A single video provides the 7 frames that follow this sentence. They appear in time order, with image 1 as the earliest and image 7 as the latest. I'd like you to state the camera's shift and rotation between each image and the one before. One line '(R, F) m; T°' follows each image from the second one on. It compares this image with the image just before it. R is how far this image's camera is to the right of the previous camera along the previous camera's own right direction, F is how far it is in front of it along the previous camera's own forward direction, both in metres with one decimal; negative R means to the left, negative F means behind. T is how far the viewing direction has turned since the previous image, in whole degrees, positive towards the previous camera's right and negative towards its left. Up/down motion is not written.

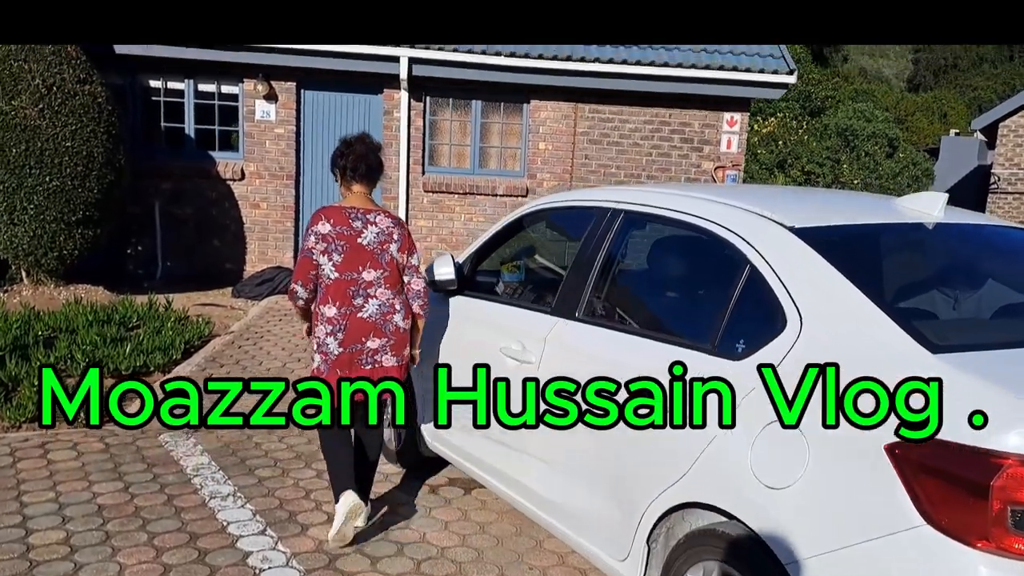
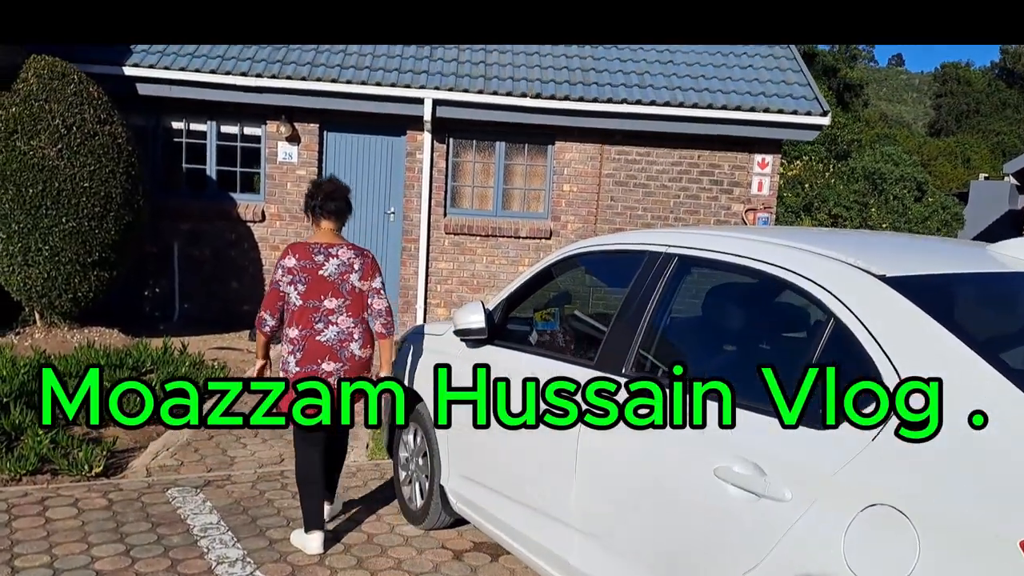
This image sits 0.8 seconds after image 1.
(-0.1, +0.3) m; -1°
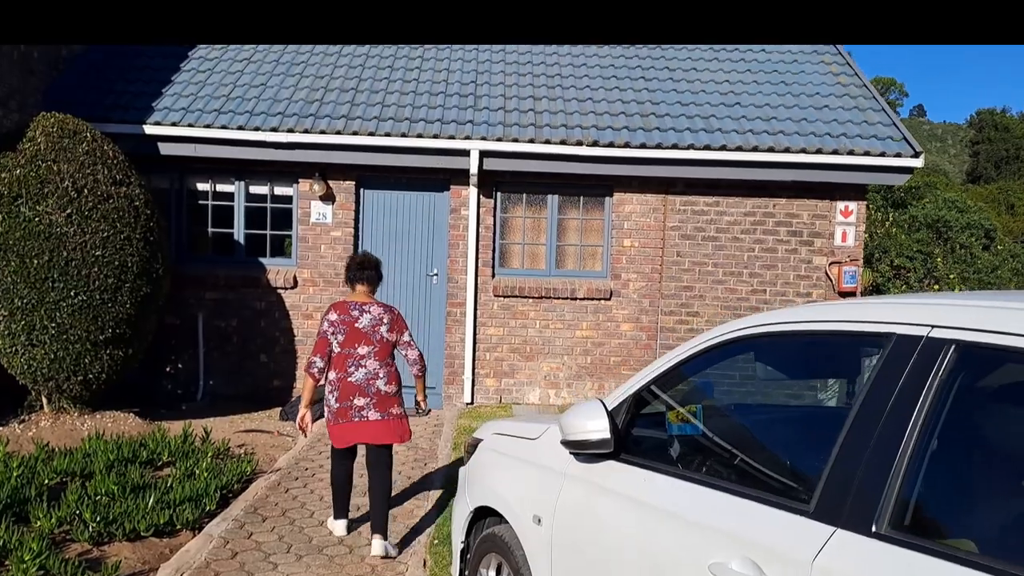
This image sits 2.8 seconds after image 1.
(-0.3, +1.0) m; -2°
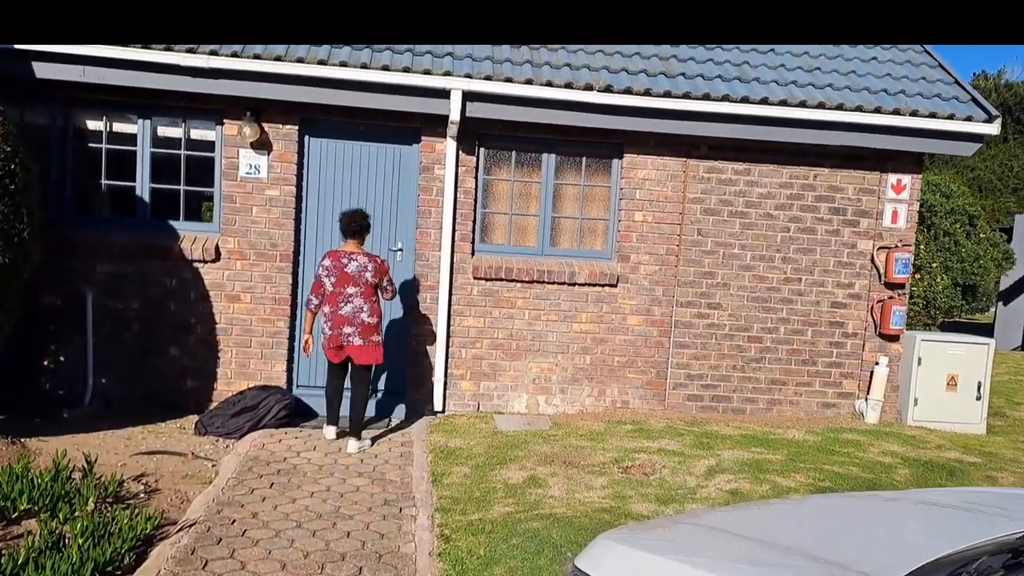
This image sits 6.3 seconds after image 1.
(-0.5, +1.8) m; +5°
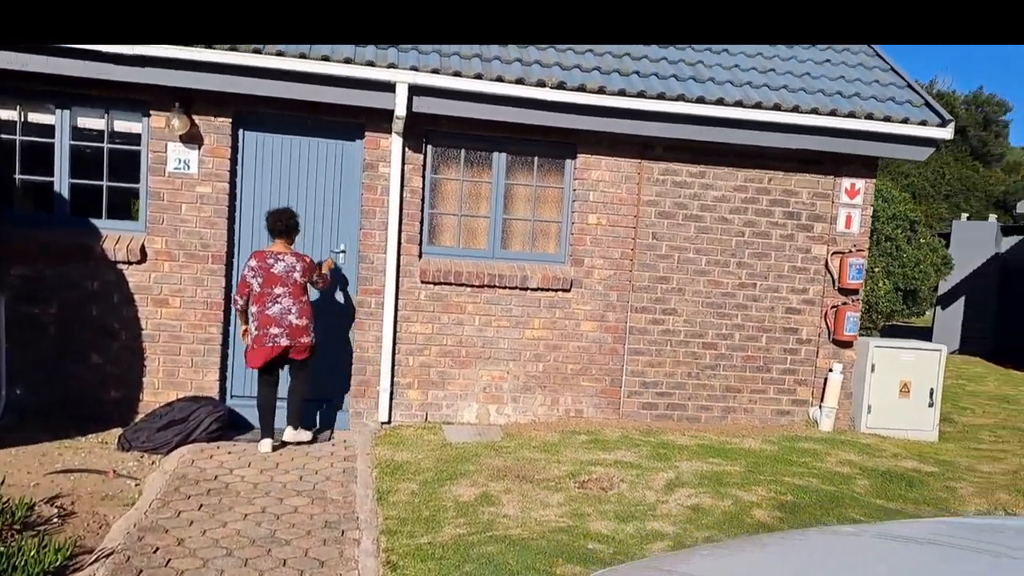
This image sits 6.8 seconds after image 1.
(0.0, +0.3) m; +4°
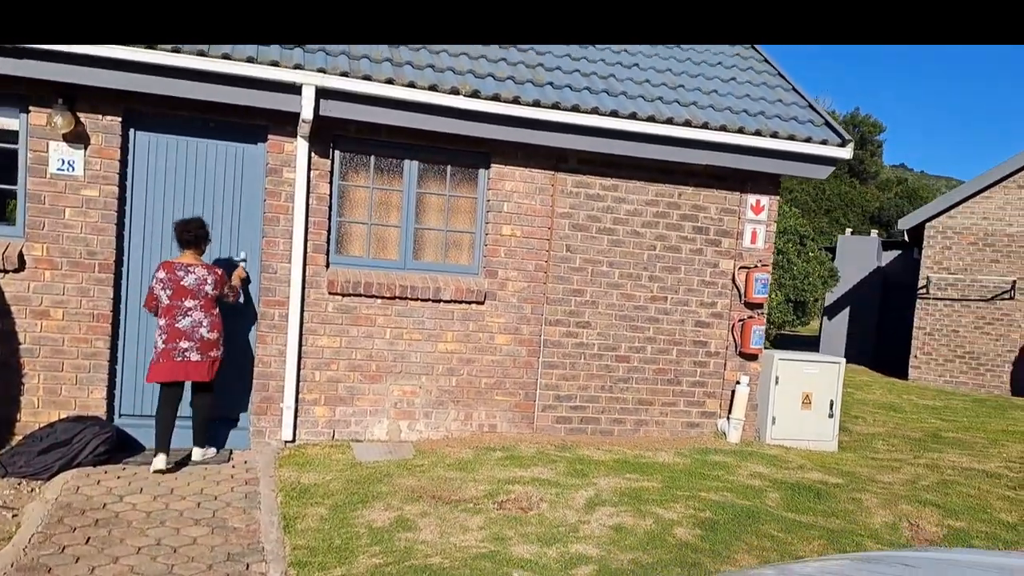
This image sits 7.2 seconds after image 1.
(-0.1, +0.2) m; +7°
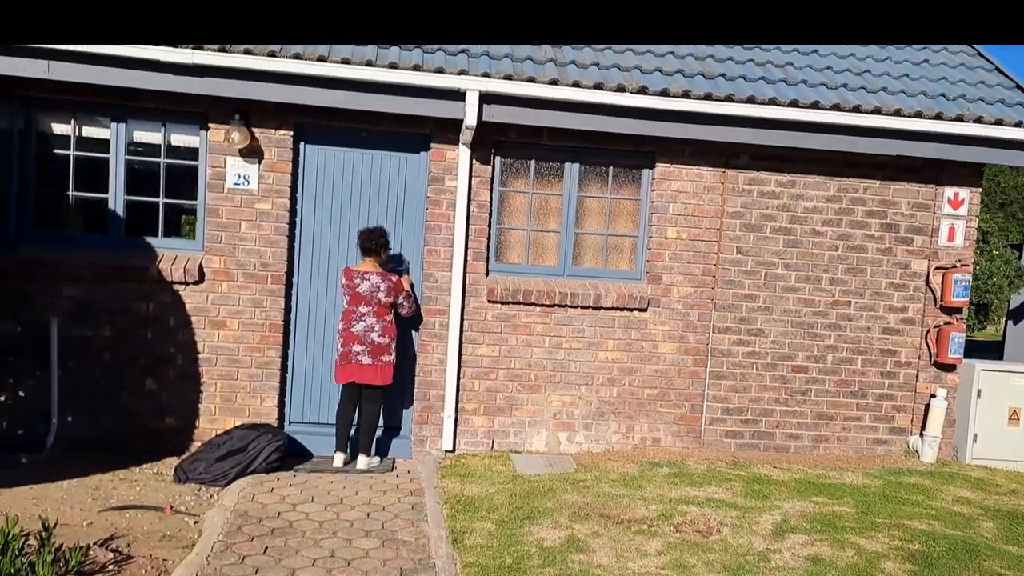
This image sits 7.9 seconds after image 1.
(-0.2, +0.3) m; -10°
